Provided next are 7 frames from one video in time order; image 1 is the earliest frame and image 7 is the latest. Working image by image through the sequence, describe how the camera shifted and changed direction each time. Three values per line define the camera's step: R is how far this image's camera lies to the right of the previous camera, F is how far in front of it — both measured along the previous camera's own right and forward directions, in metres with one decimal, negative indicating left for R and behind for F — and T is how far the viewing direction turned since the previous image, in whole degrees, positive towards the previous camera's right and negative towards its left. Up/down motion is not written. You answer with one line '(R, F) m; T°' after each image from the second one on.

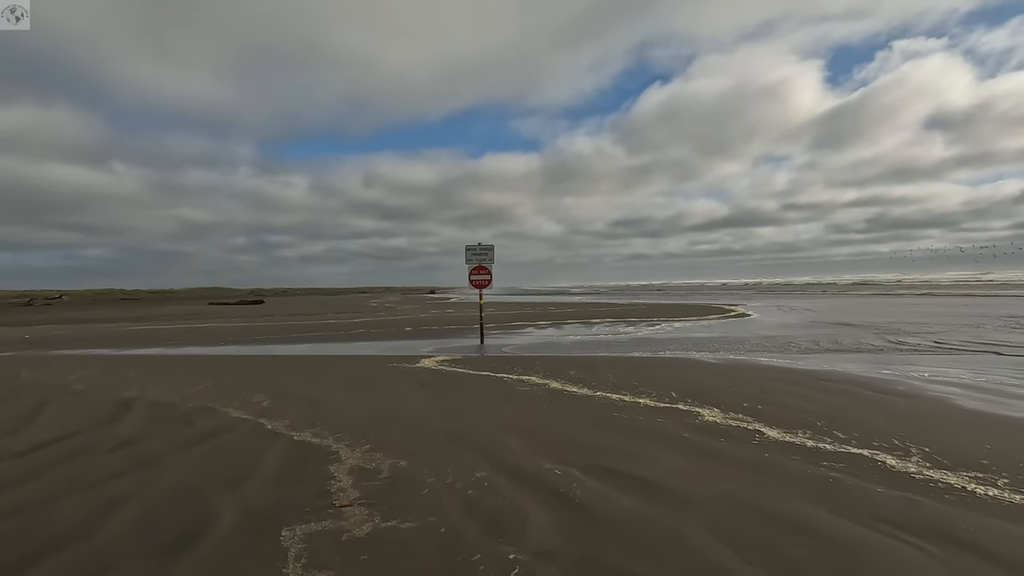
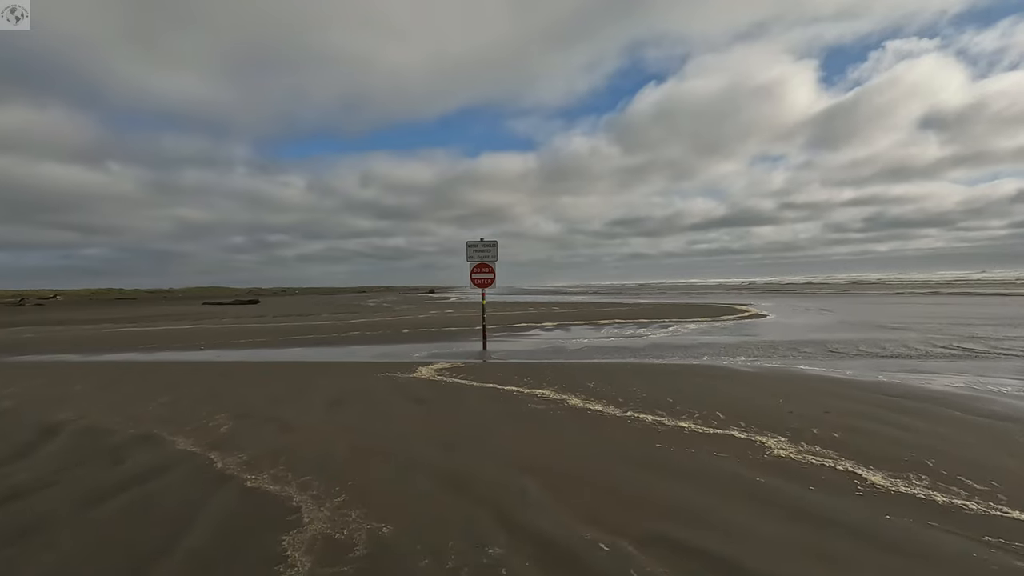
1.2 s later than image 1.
(-0.2, +1.4) m; 0°
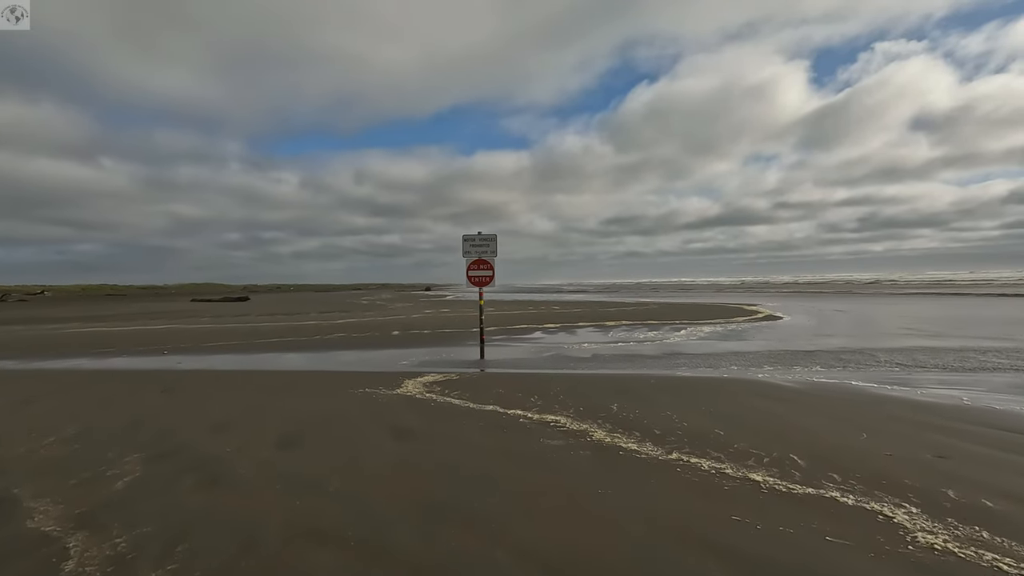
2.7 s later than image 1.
(-0.1, +1.7) m; 0°
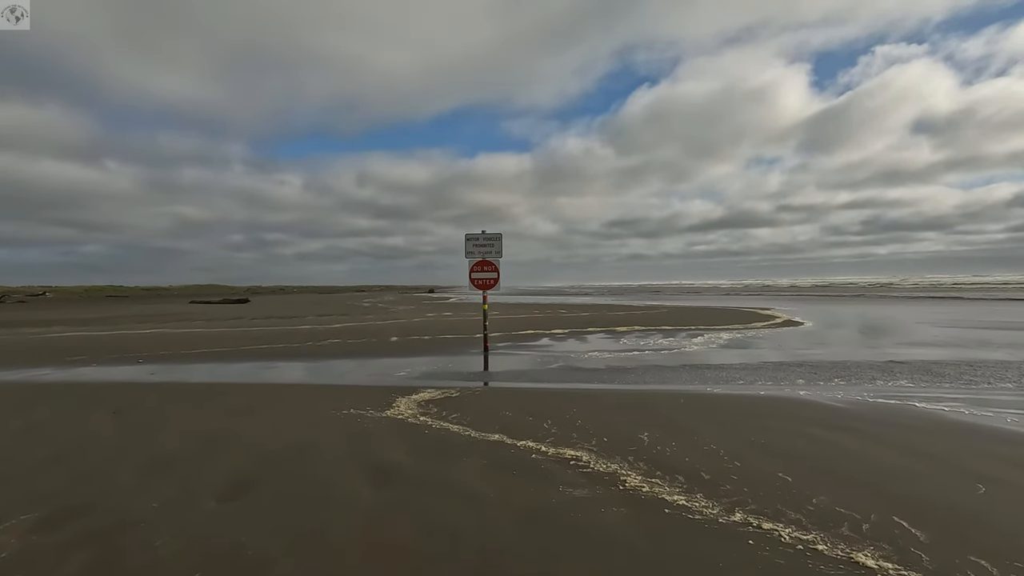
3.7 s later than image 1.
(-0.1, +1.3) m; 0°
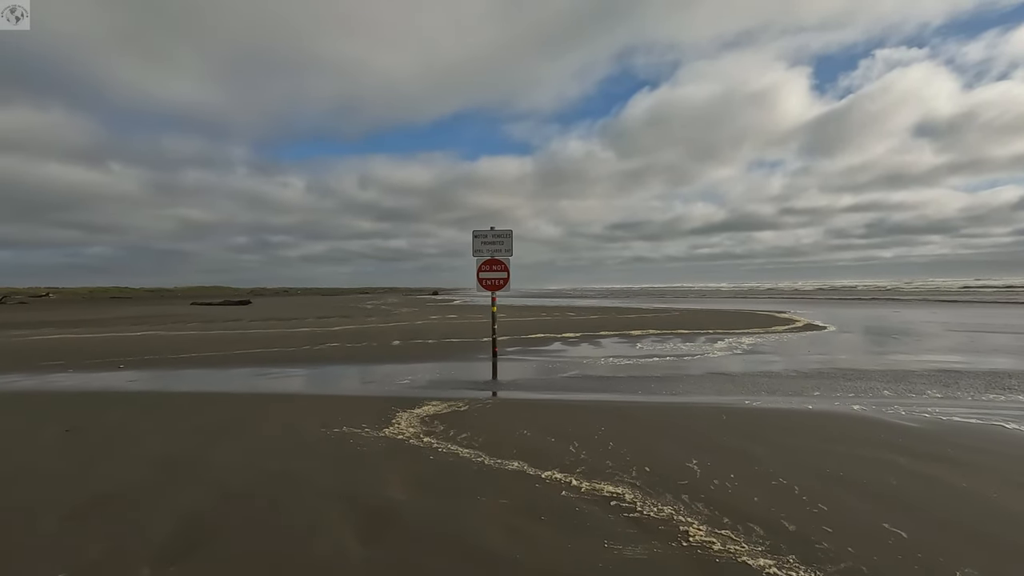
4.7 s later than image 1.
(-0.2, +1.1) m; 0°
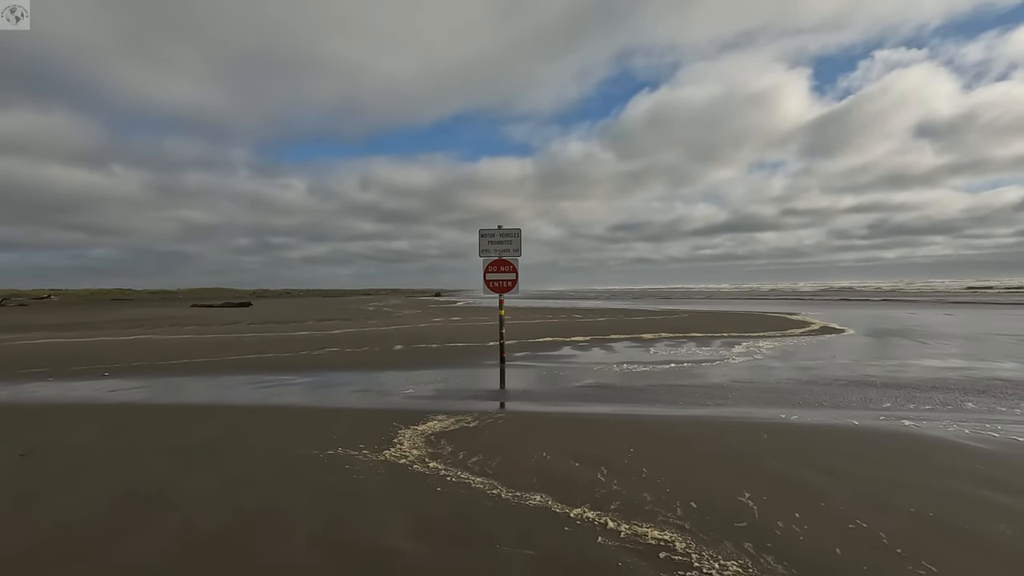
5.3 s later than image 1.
(-0.2, +0.8) m; 0°
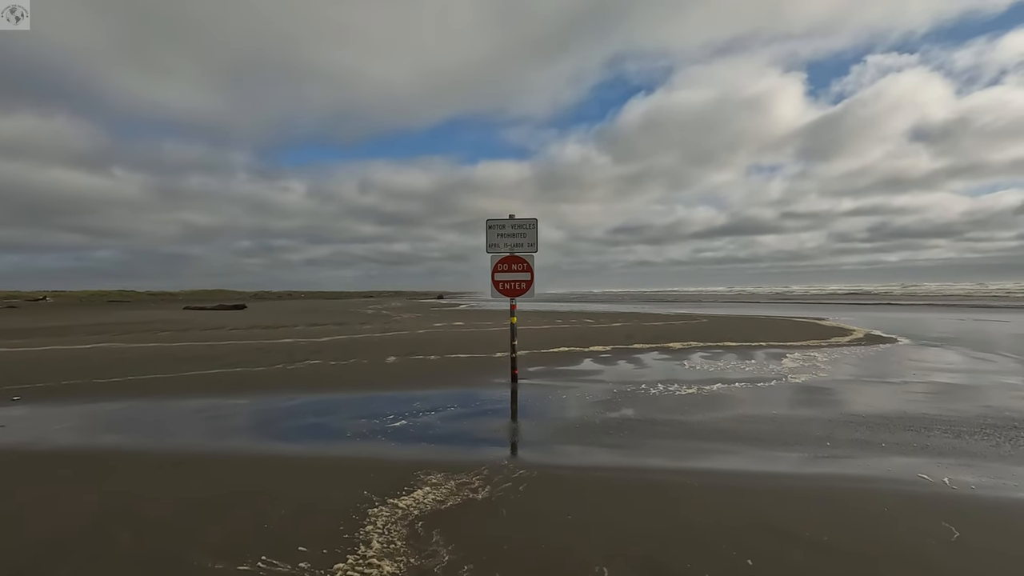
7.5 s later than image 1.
(-0.3, +2.5) m; 0°
